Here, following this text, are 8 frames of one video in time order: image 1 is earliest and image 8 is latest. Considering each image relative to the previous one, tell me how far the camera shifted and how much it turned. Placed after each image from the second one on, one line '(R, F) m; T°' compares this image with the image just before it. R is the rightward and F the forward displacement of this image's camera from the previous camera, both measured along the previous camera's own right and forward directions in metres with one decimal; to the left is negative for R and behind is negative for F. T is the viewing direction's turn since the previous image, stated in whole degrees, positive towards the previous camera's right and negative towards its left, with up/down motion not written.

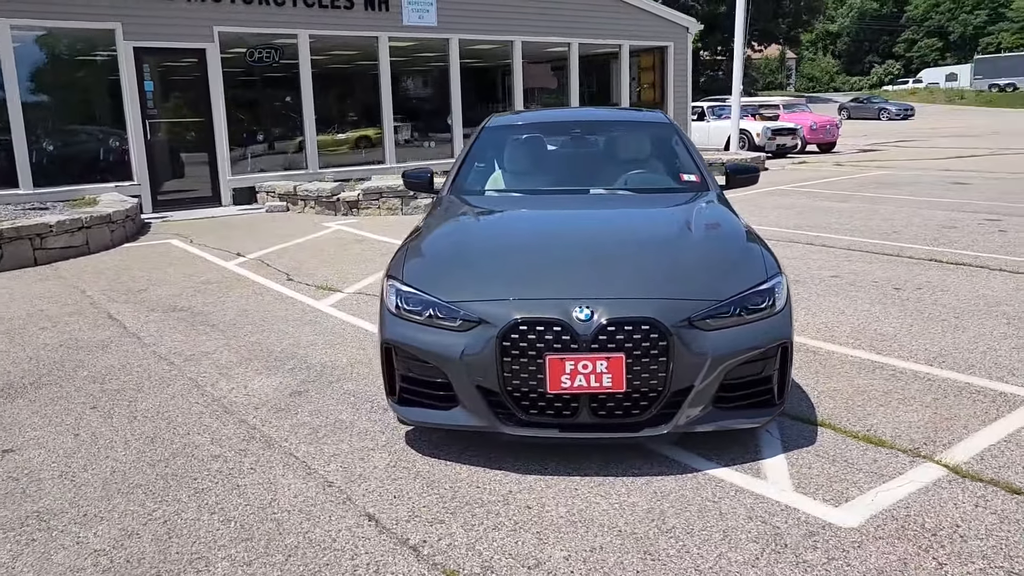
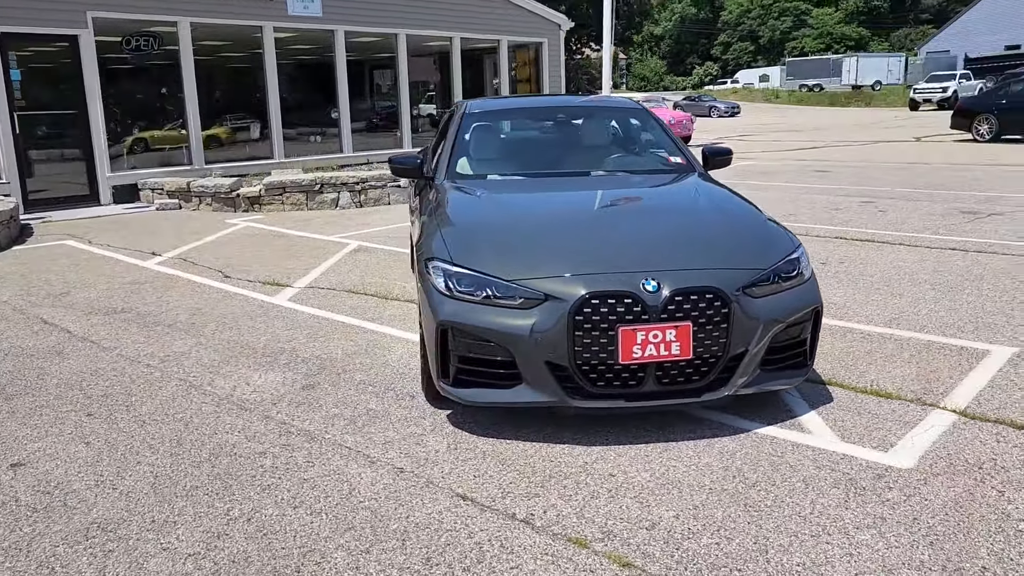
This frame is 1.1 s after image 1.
(-0.9, 0.0) m; +11°
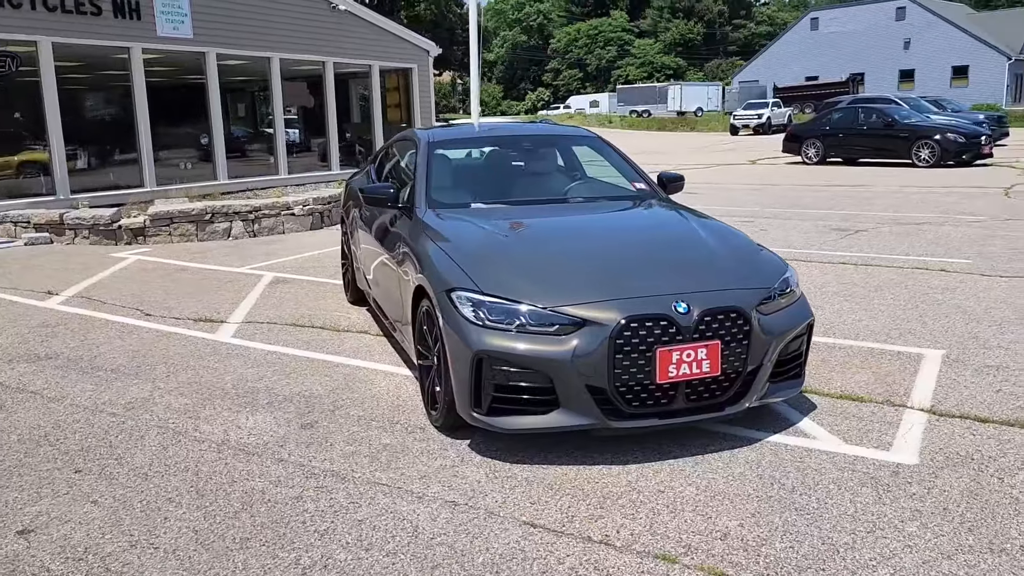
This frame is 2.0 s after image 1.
(-0.8, 0.0) m; +11°
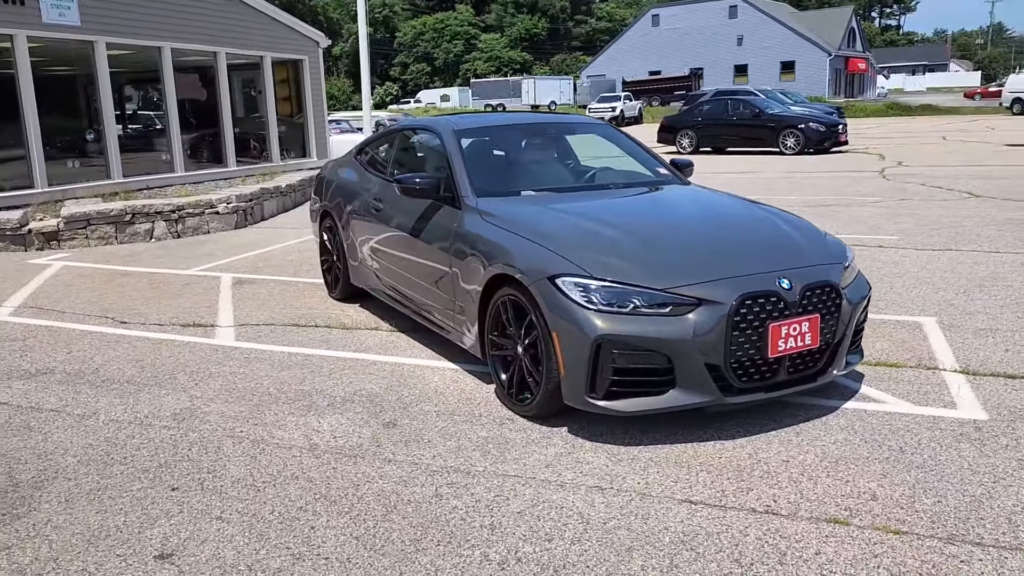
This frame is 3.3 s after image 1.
(-1.1, +0.1) m; +10°
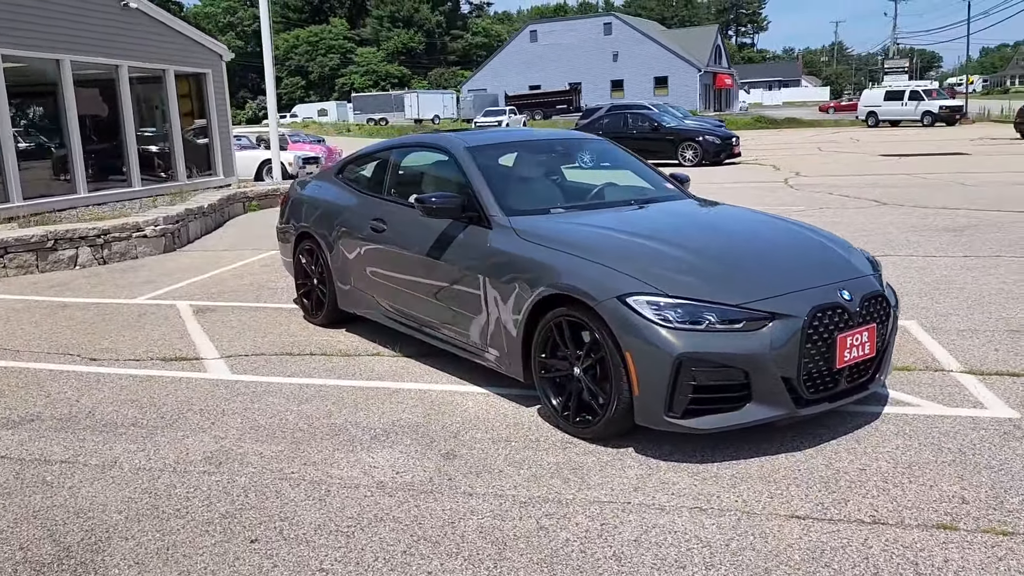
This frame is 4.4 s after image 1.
(-0.8, +0.2) m; +8°
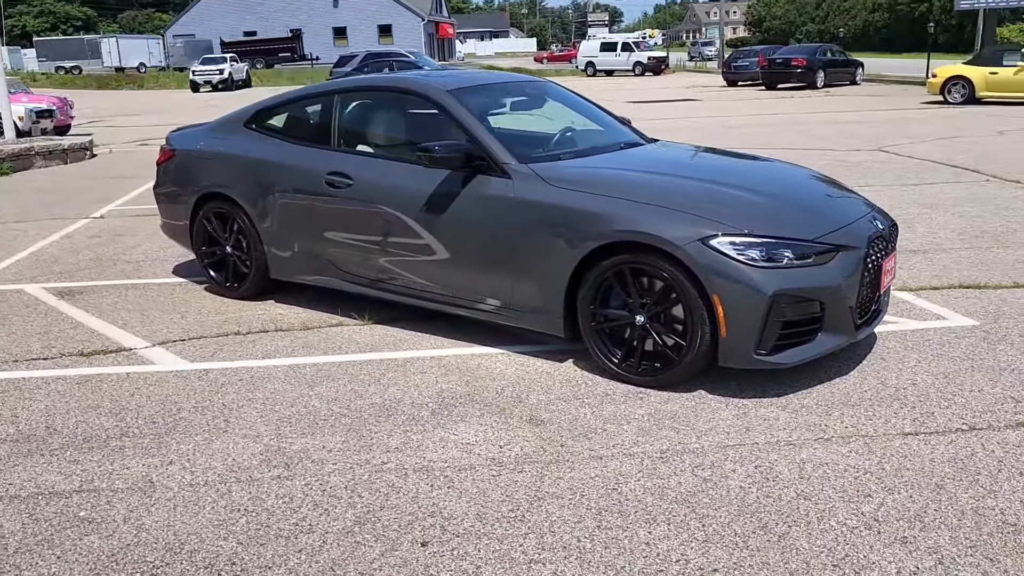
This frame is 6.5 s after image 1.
(-1.5, +0.5) m; +18°
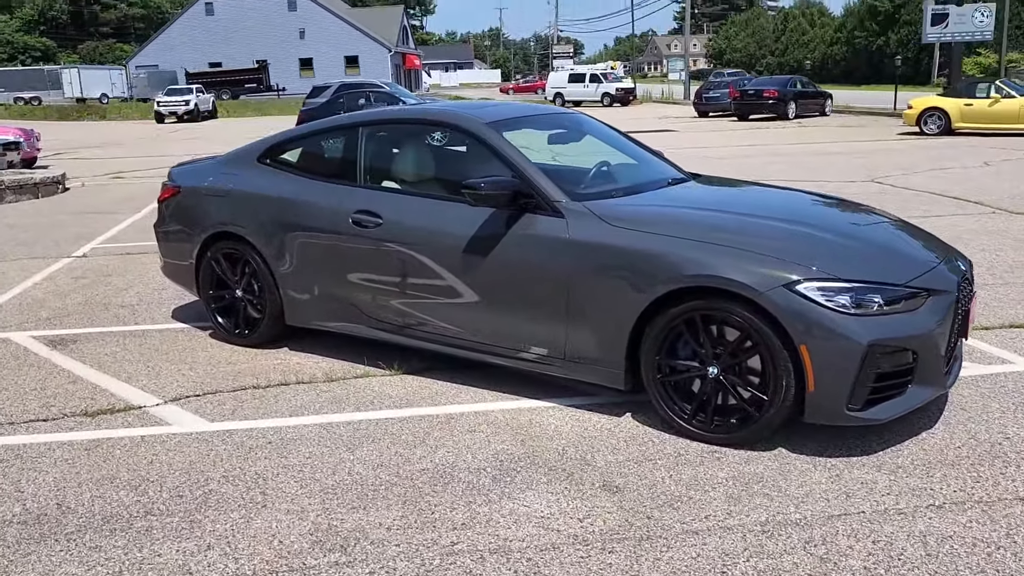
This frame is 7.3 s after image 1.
(-0.4, +0.4) m; +2°
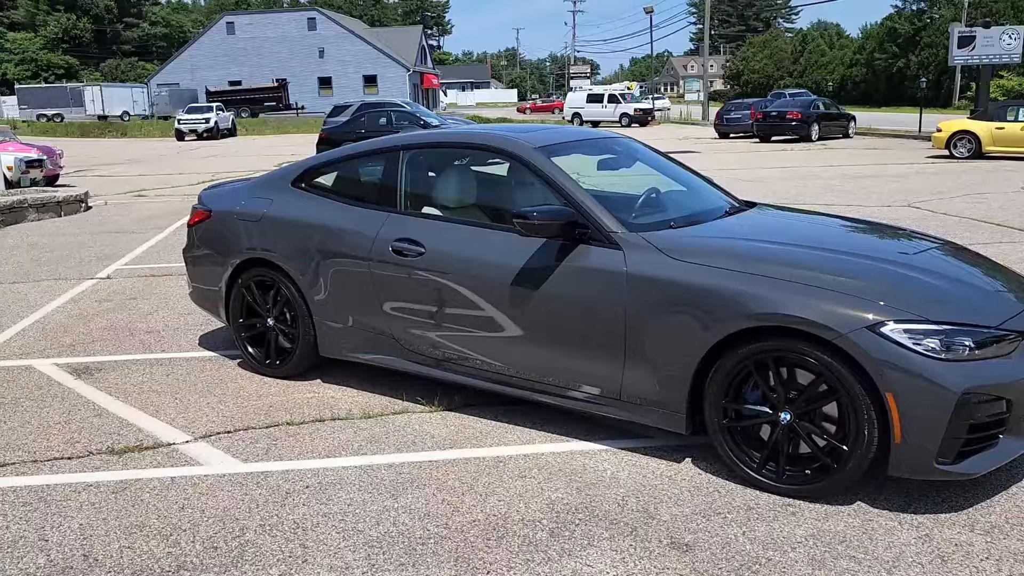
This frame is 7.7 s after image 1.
(-0.2, +0.2) m; -1°
